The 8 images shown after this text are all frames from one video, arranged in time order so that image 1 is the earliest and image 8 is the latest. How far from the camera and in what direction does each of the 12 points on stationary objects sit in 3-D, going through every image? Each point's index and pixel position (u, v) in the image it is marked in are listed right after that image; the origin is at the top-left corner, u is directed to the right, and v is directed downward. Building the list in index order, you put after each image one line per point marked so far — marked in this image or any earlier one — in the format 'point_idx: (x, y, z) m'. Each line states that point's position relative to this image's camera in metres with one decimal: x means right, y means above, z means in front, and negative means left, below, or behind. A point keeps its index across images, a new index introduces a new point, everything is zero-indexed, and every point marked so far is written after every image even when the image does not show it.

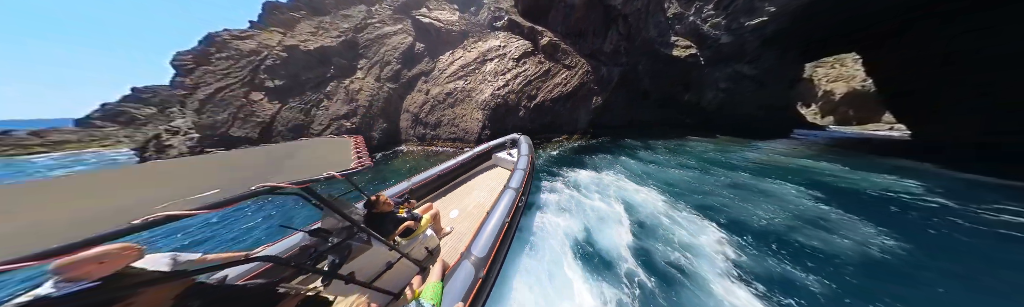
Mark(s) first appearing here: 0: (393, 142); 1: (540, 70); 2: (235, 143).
0: (-11.2, +1.2, +13.6) m
1: (+2.5, +8.3, +13.8) m
2: (-22.3, +0.9, +11.8) m
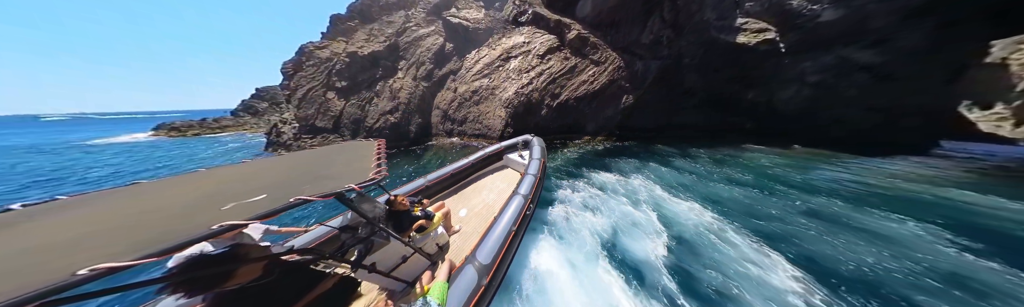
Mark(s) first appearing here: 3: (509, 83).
0: (-9.1, +2.0, +15.0) m
1: (+4.9, +8.3, +13.1) m
2: (-20.4, +2.4, +15.0) m
3: (-0.2, +7.0, +13.7) m
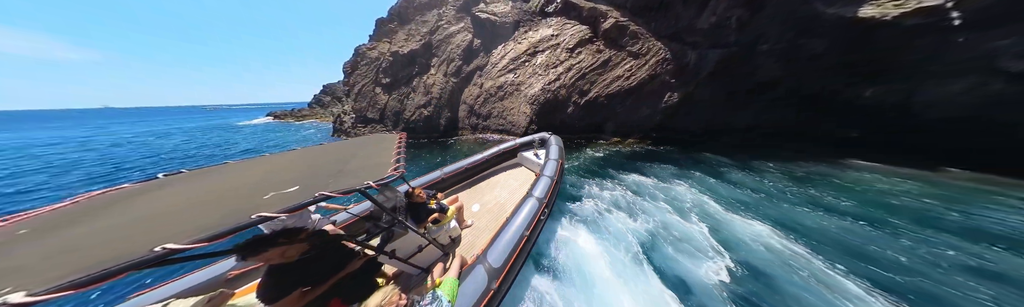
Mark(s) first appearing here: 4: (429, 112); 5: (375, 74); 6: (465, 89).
0: (-6.7, +3.0, +16.1) m
1: (+7.2, +8.1, +11.9) m
2: (-17.8, +4.2, +17.7) m
3: (+2.1, +7.2, +13.3) m
4: (-9.6, +4.9, +16.1) m
5: (-19.1, +11.1, +19.1) m
6: (-5.5, +7.7, +16.2) m
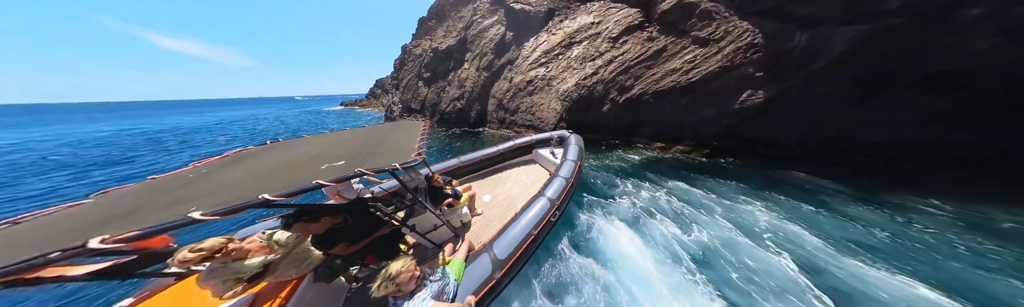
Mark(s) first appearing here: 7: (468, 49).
0: (-3.7, +3.9, +16.8) m
1: (+9.7, +7.6, +10.1) m
2: (-14.2, +6.2, +20.2) m
3: (+4.9, +7.2, +12.4) m
4: (-6.3, +6.1, +17.2) m
5: (-14.6, +13.3, +21.5) m
6: (-2.1, +8.5, +16.5) m
7: (-5.9, +14.2, +18.8) m
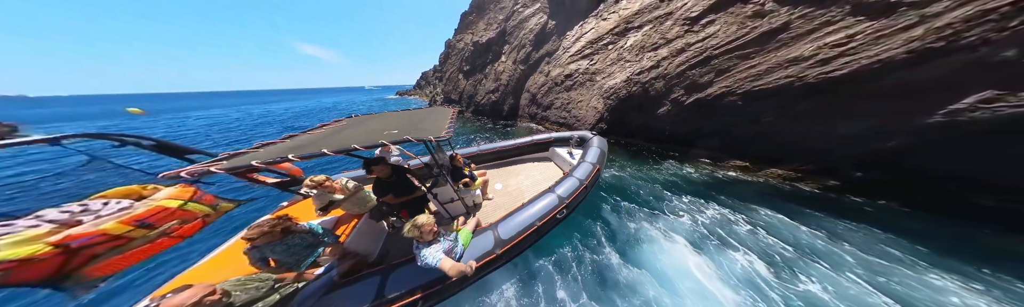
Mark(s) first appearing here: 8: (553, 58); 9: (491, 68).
0: (0.0, +4.6, +16.7) m
1: (+12.2, +6.4, +7.4) m
2: (-9.2, +8.2, +22.1) m
3: (+7.9, +6.7, +10.6) m
4: (-2.1, +7.1, +17.6) m
5: (-8.5, +15.3, +23.1) m
6: (+2.1, +8.9, +15.9) m
7: (-0.5, +15.1, +18.7) m
8: (+4.3, +10.0, +14.5) m
9: (-3.0, +11.9, +19.2) m
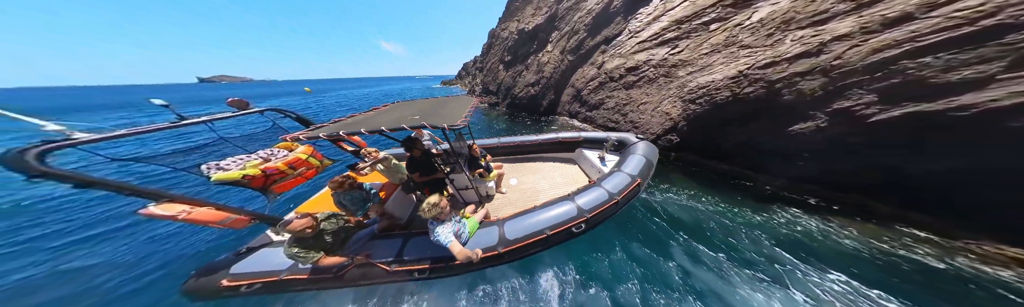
0: (+4.1, +4.4, +15.3) m
1: (+14.2, +4.4, +3.6) m
2: (-3.3, +9.4, +22.2) m
3: (+10.8, +5.3, +7.6) m
4: (+2.5, +7.2, +16.5) m
5: (-1.4, +16.3, +22.8) m
6: (+6.5, +8.3, +14.0) m
7: (+5.5, +14.9, +17.0) m
8: (+8.5, +9.2, +12.1) m
9: (+2.7, +12.1, +18.1) m
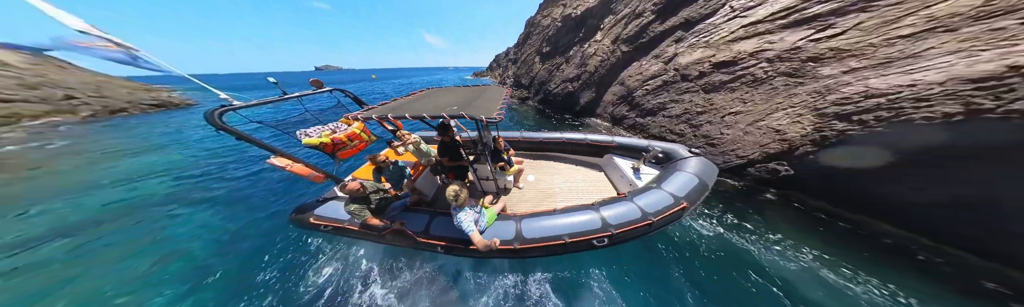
0: (+7.0, +3.6, +13.4) m
1: (+15.0, +2.2, +0.2) m
2: (+1.7, +9.7, +21.3) m
3: (+12.4, +3.6, +4.7) m
4: (+6.1, +6.6, +14.7) m
5: (+4.6, +16.3, +21.4) m
6: (+9.8, +7.2, +11.5) m
7: (+10.1, +13.9, +14.5) m
8: (+11.5, +7.7, +9.3) m
9: (+7.2, +11.4, +16.1) m
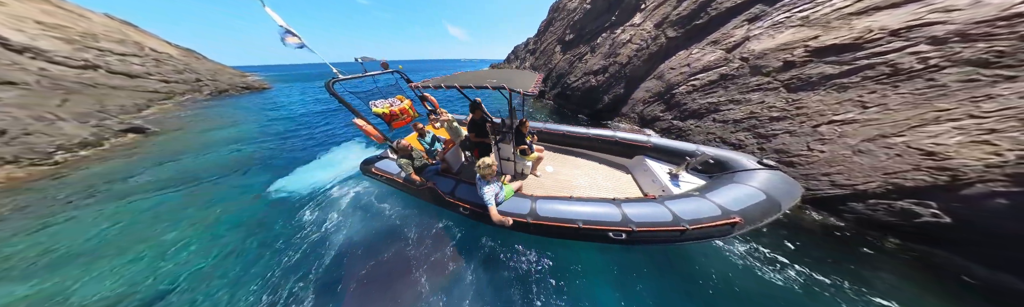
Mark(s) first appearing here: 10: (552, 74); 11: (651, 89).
0: (+8.0, +3.2, +11.6) m
1: (+14.5, +0.8, -2.3) m
2: (+4.0, +9.8, +19.8) m
3: (+12.5, +2.5, +2.4) m
4: (+7.4, +6.3, +12.9) m
5: (+7.4, +16.1, +19.4) m
6: (+10.8, +6.5, +9.4) m
7: (+12.0, +13.1, +12.1) m
8: (+12.4, +6.8, +7.0) m
9: (+9.1, +11.0, +14.0) m
10: (+5.2, +9.7, +18.3) m
11: (+9.3, +4.2, +9.7) m
